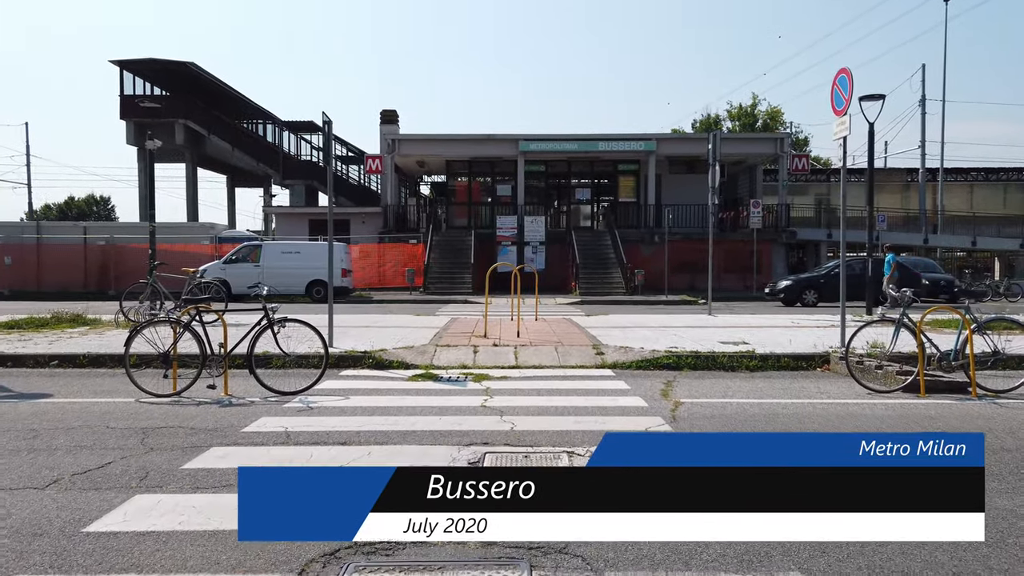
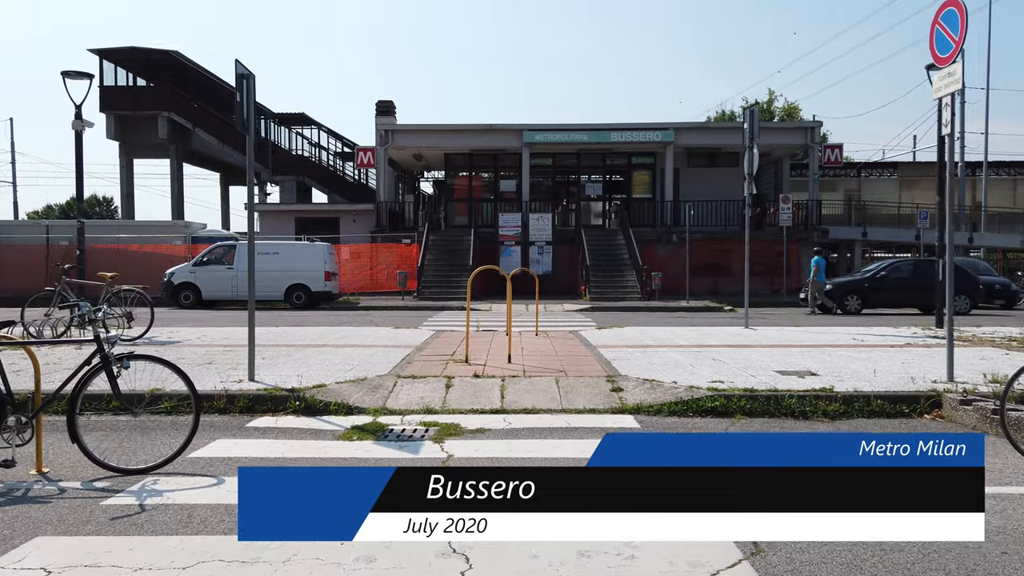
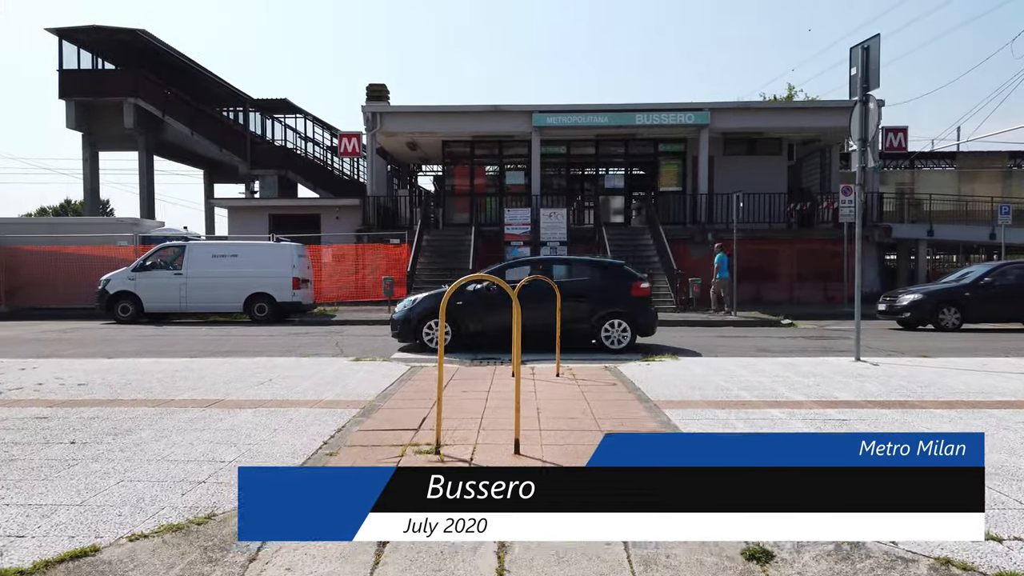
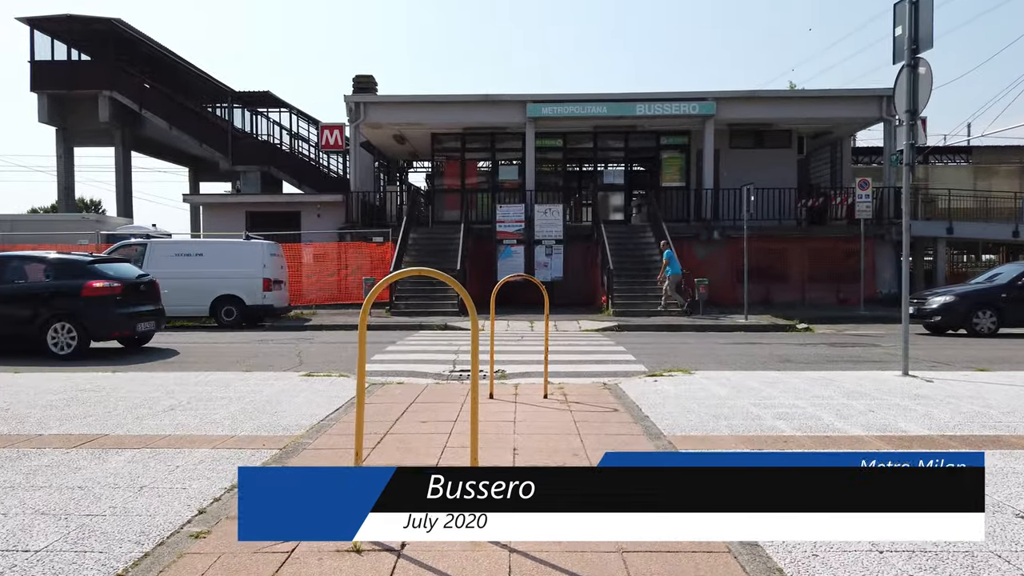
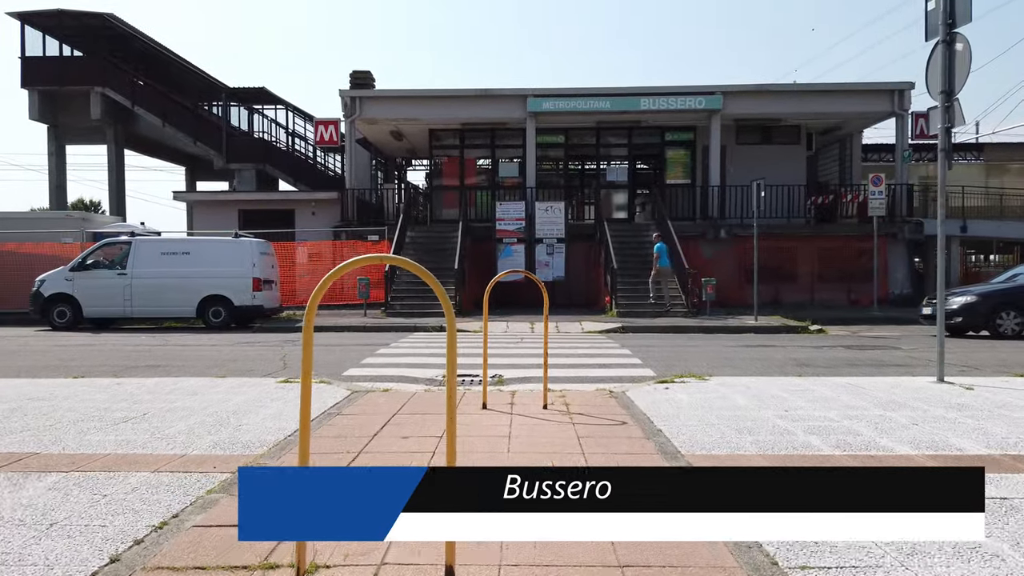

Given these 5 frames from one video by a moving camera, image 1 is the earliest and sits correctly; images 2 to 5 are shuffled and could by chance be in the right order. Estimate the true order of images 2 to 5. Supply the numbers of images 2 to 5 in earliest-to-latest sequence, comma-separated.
2, 3, 4, 5
